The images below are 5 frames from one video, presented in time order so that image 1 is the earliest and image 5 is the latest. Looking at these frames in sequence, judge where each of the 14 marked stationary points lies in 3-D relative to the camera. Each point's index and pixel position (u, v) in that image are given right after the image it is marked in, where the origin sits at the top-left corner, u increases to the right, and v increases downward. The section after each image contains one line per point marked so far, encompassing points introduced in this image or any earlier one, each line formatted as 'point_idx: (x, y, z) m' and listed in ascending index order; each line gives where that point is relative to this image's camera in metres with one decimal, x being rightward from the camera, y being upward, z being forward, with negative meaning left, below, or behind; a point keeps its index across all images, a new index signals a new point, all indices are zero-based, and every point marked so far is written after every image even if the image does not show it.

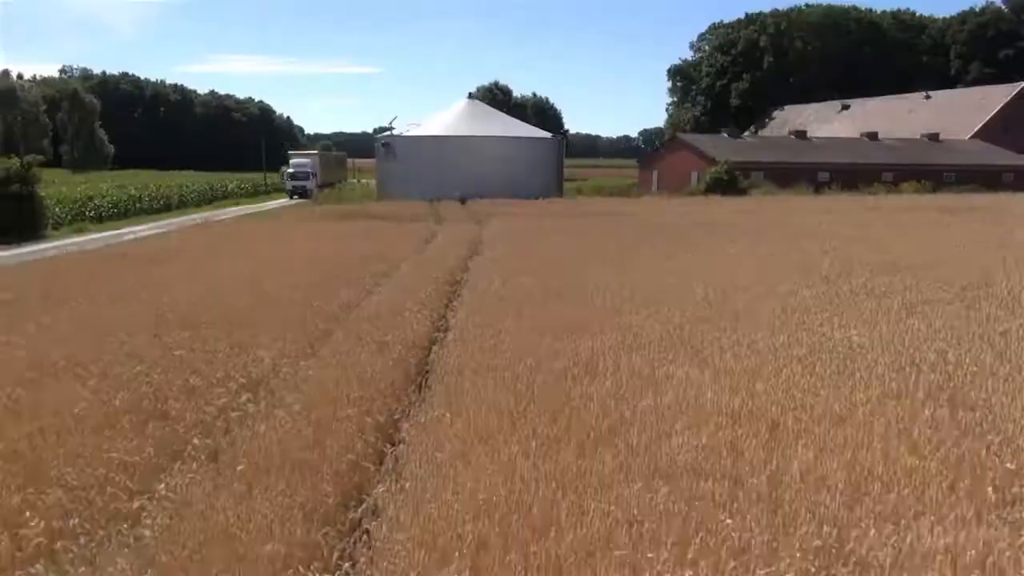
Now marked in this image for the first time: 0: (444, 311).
0: (-1.1, -0.4, +11.2) m
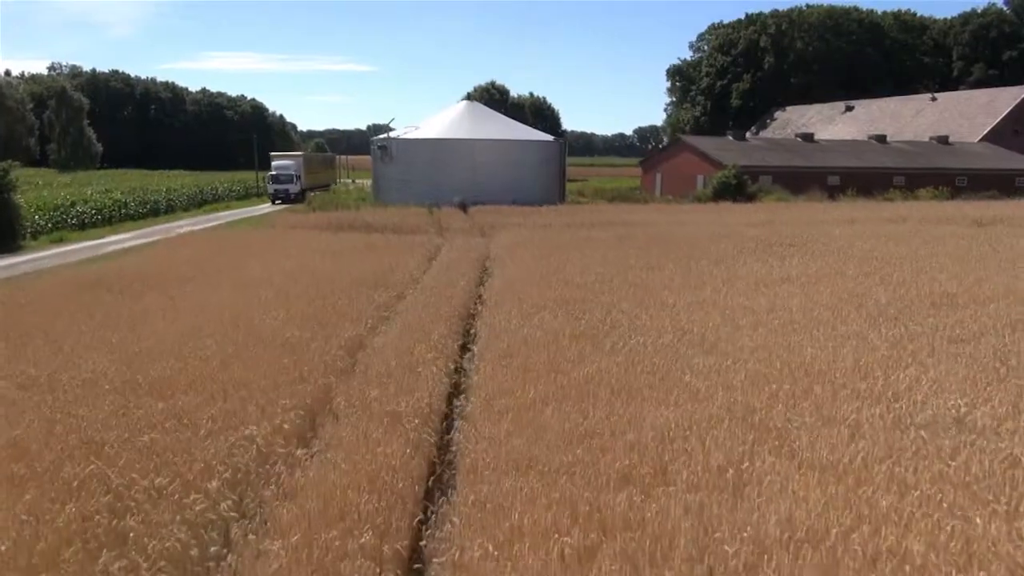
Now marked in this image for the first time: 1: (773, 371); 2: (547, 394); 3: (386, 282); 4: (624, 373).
0: (-0.7, -1.1, +9.7) m
1: (+3.3, -1.1, +8.7) m
2: (+0.4, -1.2, +7.8) m
3: (-2.9, +0.1, +15.7) m
4: (+1.4, -1.1, +8.5) m
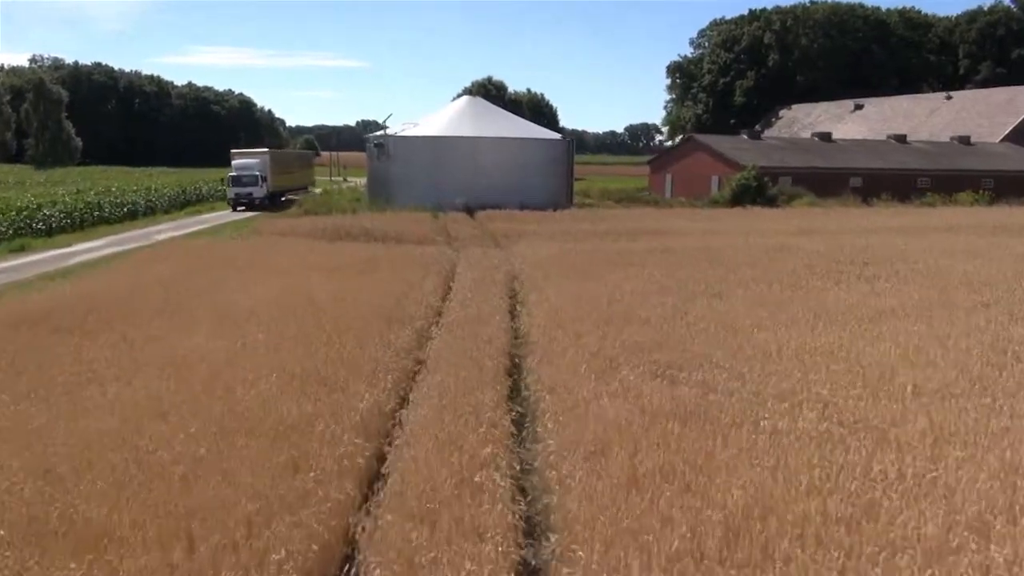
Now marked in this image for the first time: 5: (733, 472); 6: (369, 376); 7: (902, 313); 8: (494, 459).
0: (+0.2, -1.7, +6.9) m
1: (+4.3, -1.7, +5.9) m
2: (+1.3, -1.9, +5.0) m
3: (-2.1, -0.5, +12.8) m
4: (+2.3, -1.7, +5.7) m
5: (+2.0, -1.7, +6.2) m
6: (-1.9, -1.2, +9.3) m
7: (+7.2, -0.5, +12.5) m
8: (-0.2, -1.7, +6.7) m
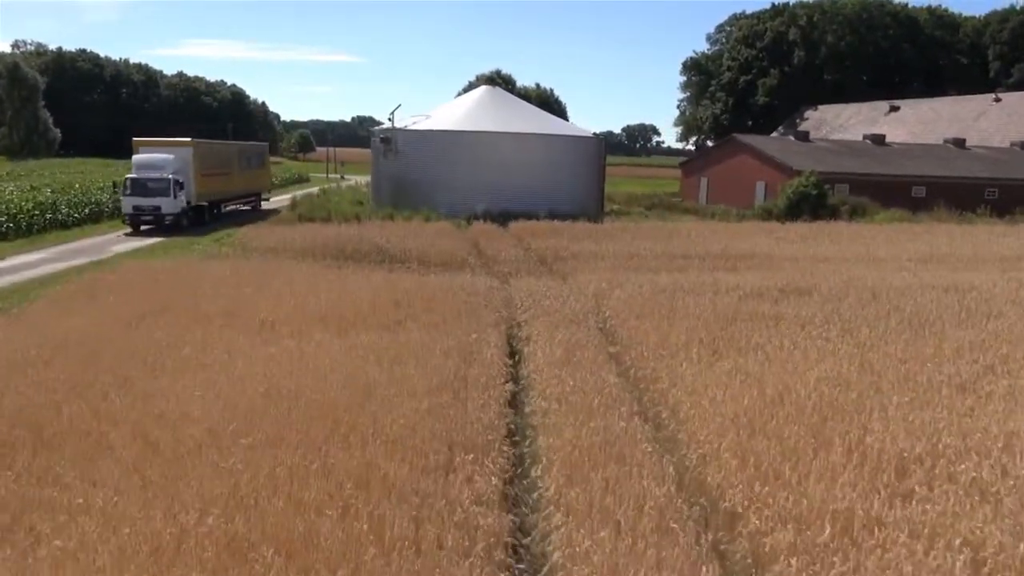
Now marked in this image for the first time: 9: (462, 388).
0: (+1.9, -2.8, +1.4) m
1: (+5.9, -2.9, +0.5) m
2: (+3.0, -3.0, -0.4) m
3: (-0.5, -1.6, +7.3) m
4: (+4.0, -2.9, +0.2) m
5: (+3.7, -2.8, +0.8) m
6: (-0.3, -2.3, +3.8) m
7: (+8.8, -1.7, +7.1) m
8: (+1.5, -2.8, +1.3) m
9: (-0.6, -1.3, +8.9) m
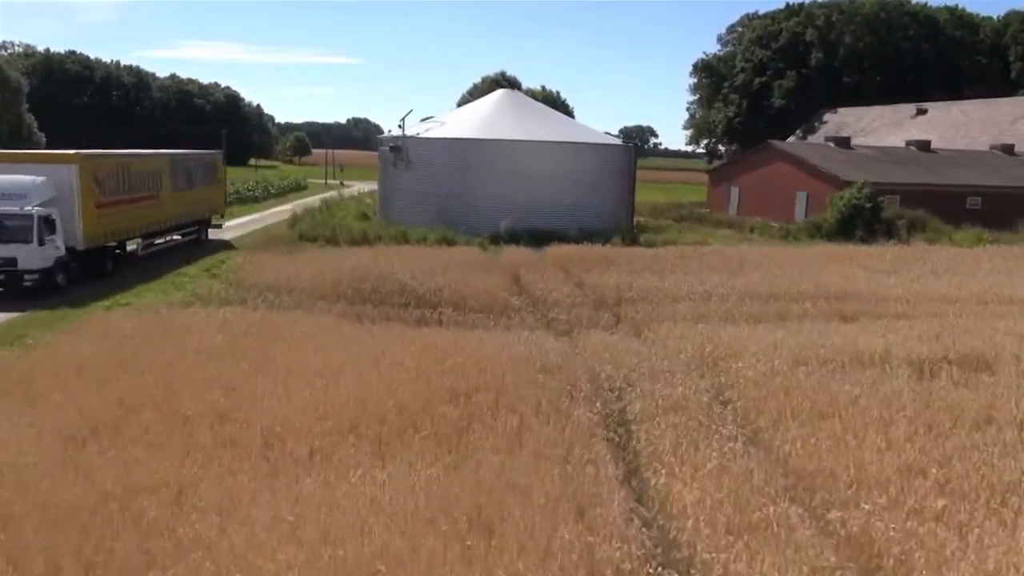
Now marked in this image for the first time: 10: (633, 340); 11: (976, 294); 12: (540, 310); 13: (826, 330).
0: (+3.3, -4.0, -2.2) m
1: (+7.4, -4.0, -3.1) m
2: (+4.5, -4.1, -4.1) m
3: (+0.9, -2.7, +3.7) m
4: (+5.5, -4.0, -3.4) m
5: (+5.1, -3.9, -2.8) m
6: (+1.2, -3.4, +0.2) m
7: (+10.2, -2.8, +3.5) m
8: (+3.0, -3.9, -2.3) m
9: (+0.8, -2.4, +5.3) m
10: (+2.6, -1.0, +13.5) m
11: (+12.5, -0.2, +17.7) m
12: (+0.9, -0.4, +16.1) m
13: (+6.6, -0.8, +13.7) m
